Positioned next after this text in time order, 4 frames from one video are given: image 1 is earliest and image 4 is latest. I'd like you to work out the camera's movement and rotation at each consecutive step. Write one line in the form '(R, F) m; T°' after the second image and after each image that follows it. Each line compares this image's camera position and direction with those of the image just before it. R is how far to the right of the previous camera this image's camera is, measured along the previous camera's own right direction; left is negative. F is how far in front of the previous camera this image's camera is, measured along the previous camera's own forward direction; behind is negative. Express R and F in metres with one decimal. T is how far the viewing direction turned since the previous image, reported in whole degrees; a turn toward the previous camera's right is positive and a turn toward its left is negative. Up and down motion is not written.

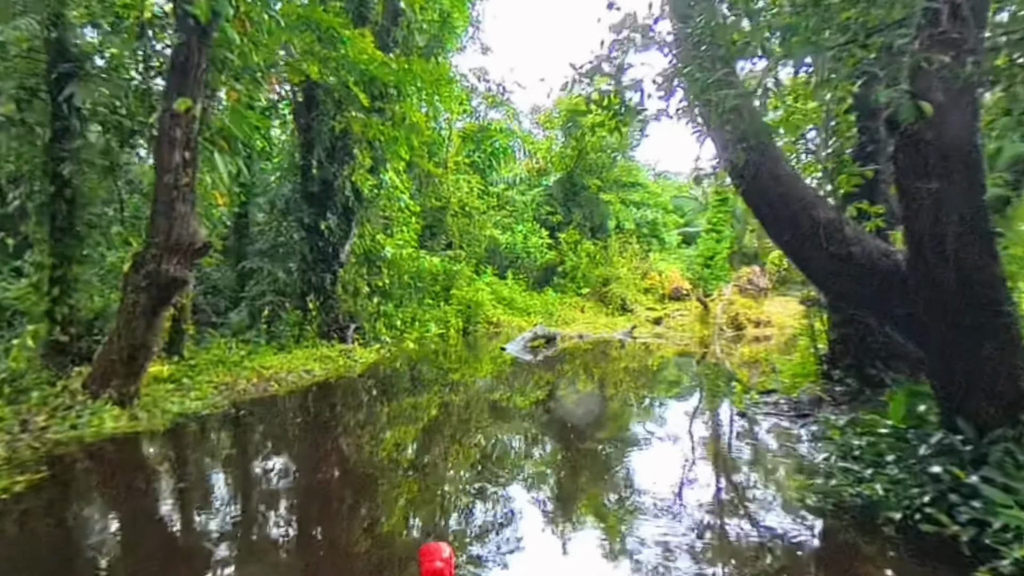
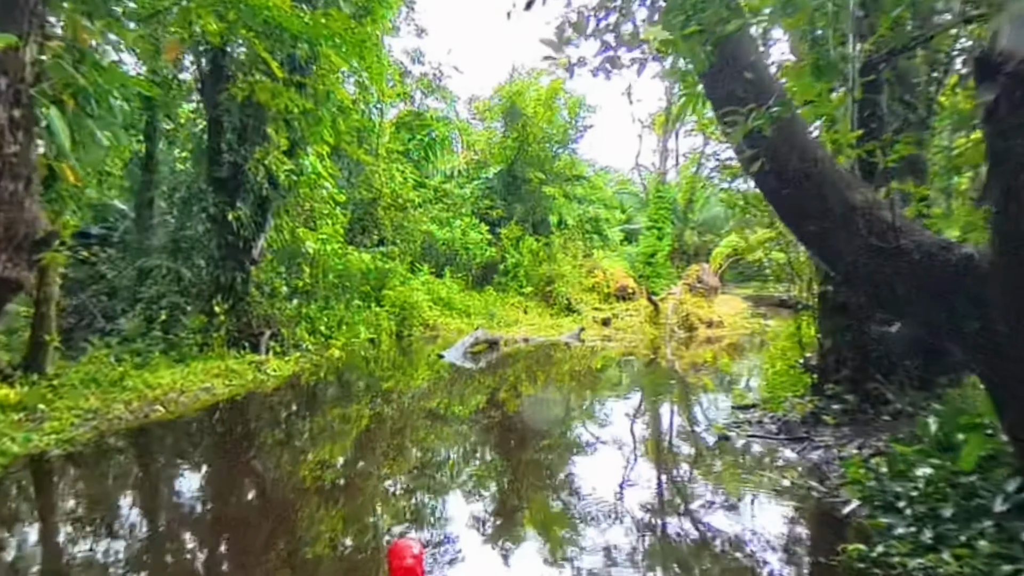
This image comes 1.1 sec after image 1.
(0.0, +0.8) m; +5°
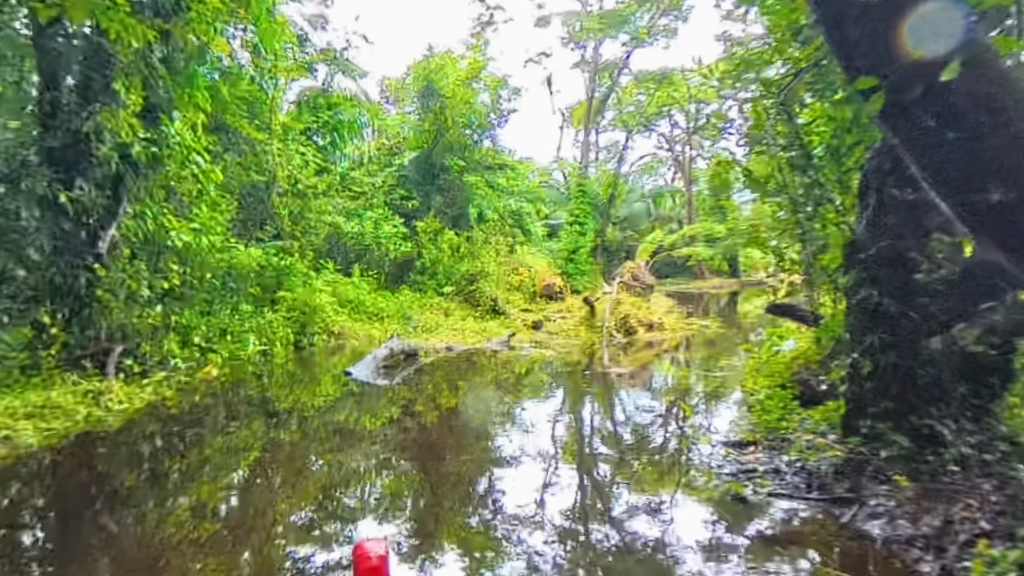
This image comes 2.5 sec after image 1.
(-0.1, +1.2) m; +7°
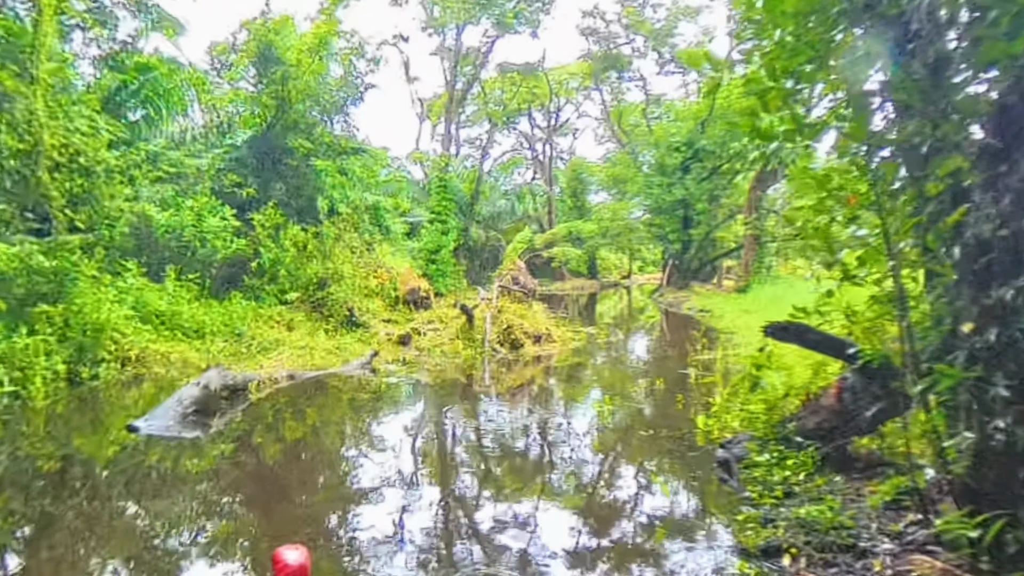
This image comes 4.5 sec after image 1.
(-0.1, +1.6) m; +12°
